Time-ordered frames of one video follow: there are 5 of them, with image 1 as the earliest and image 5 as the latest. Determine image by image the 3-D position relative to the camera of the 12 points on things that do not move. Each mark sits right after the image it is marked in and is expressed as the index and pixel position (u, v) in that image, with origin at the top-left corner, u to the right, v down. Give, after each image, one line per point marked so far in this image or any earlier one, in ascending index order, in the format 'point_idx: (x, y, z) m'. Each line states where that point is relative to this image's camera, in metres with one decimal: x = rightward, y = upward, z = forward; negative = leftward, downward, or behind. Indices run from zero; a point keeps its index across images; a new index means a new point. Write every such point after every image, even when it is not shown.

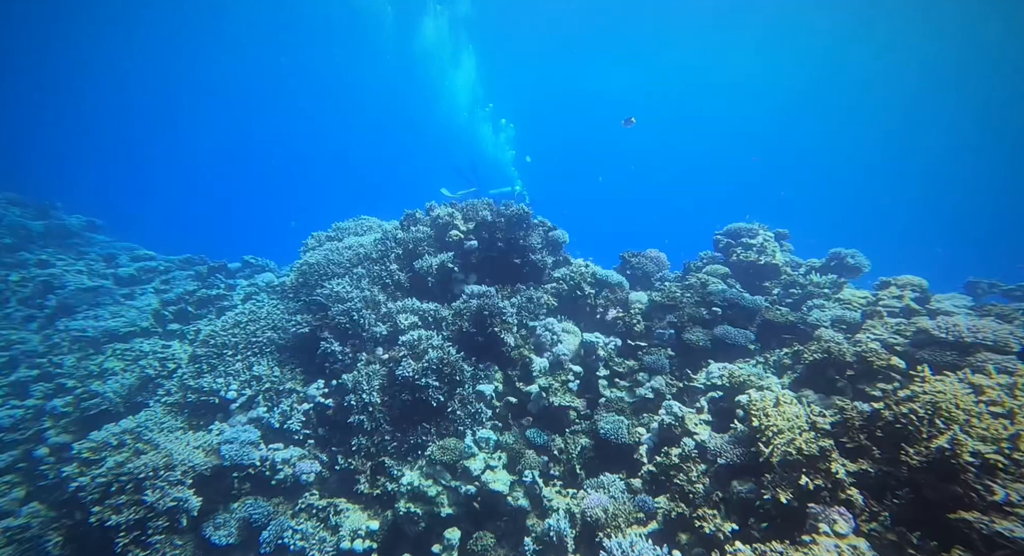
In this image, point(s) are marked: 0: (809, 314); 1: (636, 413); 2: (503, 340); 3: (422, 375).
0: (+5.5, -0.6, +8.2) m
1: (+2.1, -2.3, +7.6) m
2: (-0.2, -1.2, +8.8) m
3: (-1.6, -1.7, +8.1) m
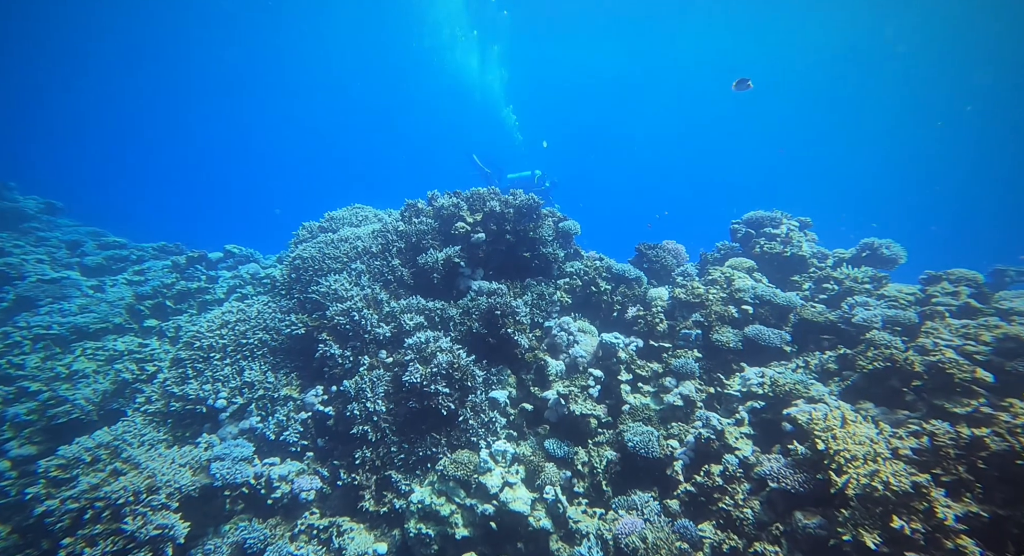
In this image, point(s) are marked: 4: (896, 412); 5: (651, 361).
0: (+5.7, -0.6, +7.6) m
1: (+2.3, -2.2, +7.0) m
2: (+0.1, -1.2, +8.2) m
3: (-1.3, -1.7, +7.5) m
4: (+4.6, -1.6, +5.4) m
5: (+2.5, -1.5, +8.2) m
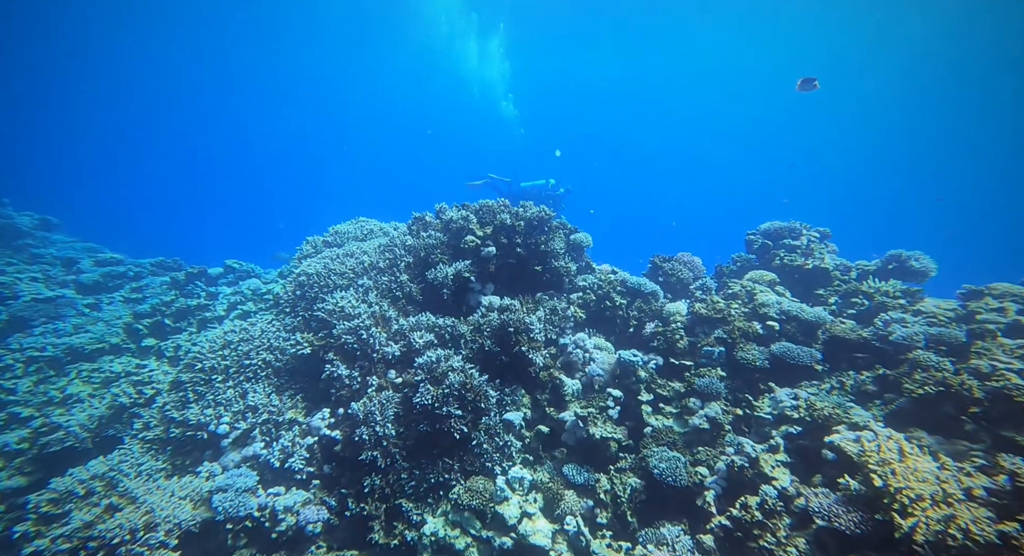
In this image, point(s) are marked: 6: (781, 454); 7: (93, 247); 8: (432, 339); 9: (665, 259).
0: (+6.0, -0.8, +7.2) m
1: (+2.6, -2.5, +6.6) m
2: (+0.3, -1.4, +7.8) m
3: (-1.1, -2.0, +7.1) m
4: (+4.9, -1.8, +5.0) m
5: (+2.8, -1.8, +7.8) m
6: (+3.4, -2.2, +5.7) m
7: (-17.7, +1.3, +19.3) m
8: (-1.4, -1.1, +8.2) m
9: (+3.7, +0.4, +10.8) m
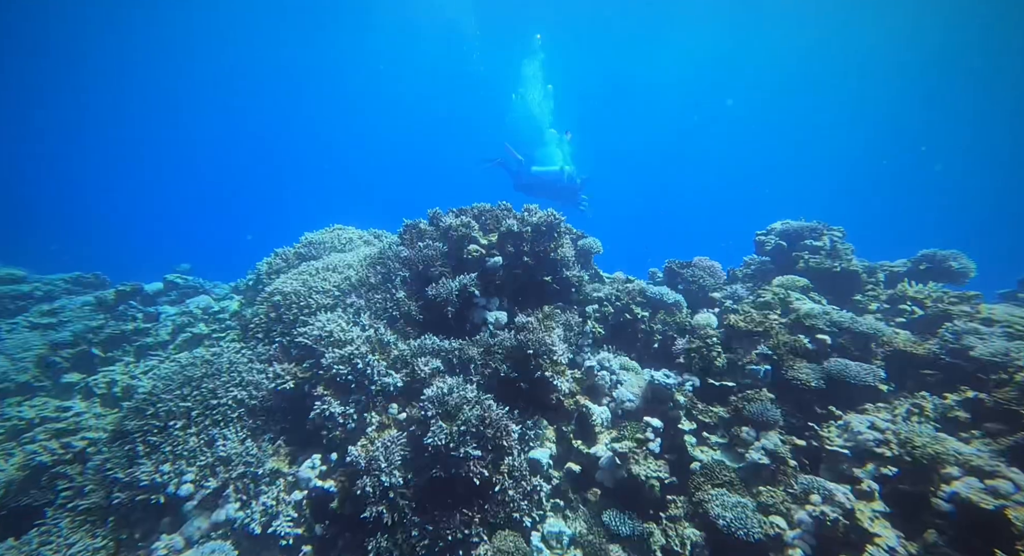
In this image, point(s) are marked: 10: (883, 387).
0: (+6.3, -0.9, +6.5) m
1: (+3.0, -2.6, +5.7) m
2: (+0.7, -1.7, +6.8) m
3: (-0.7, -2.2, +6.0) m
4: (+5.4, -1.9, +4.2) m
5: (+3.1, -1.9, +6.9) m
6: (+3.8, -2.3, +4.9) m
7: (-18.1, +0.6, +17.3) m
8: (-1.1, -1.4, +7.0) m
9: (+3.8, +0.3, +9.9) m
10: (+5.2, -1.5, +6.4) m
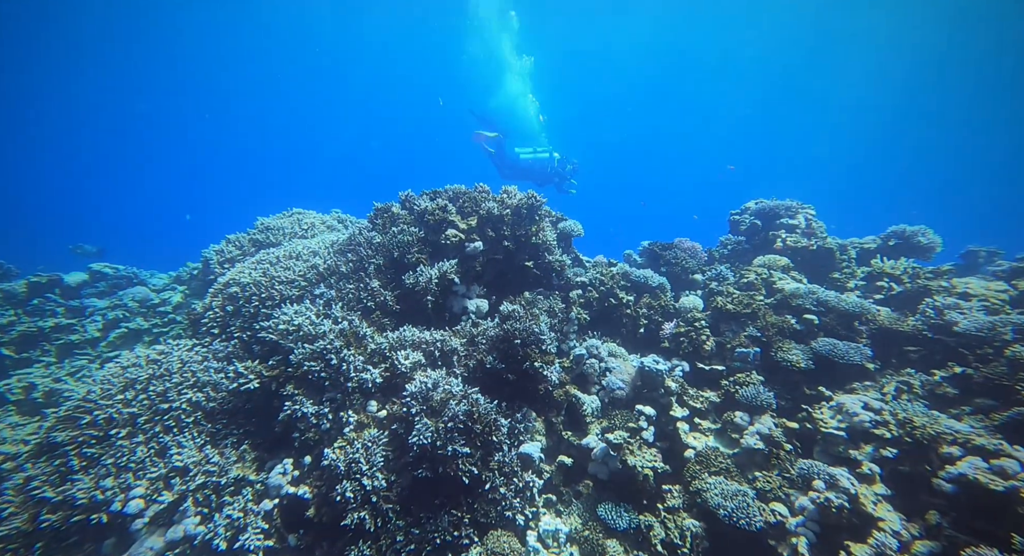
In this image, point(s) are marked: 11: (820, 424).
0: (+6.1, -0.6, +6.6) m
1: (+2.9, -2.4, +5.6) m
2: (+0.5, -1.4, +6.5) m
3: (-0.8, -2.1, +5.6) m
4: (+5.3, -1.7, +4.3) m
5: (+2.9, -1.7, +6.8) m
6: (+3.8, -2.1, +4.8) m
7: (-19.0, +0.8, +15.5) m
8: (-1.3, -1.2, +6.6) m
9: (+3.3, +0.7, +9.8) m
10: (+5.0, -1.2, +6.4) m
11: (+3.8, -1.8, +5.6) m
